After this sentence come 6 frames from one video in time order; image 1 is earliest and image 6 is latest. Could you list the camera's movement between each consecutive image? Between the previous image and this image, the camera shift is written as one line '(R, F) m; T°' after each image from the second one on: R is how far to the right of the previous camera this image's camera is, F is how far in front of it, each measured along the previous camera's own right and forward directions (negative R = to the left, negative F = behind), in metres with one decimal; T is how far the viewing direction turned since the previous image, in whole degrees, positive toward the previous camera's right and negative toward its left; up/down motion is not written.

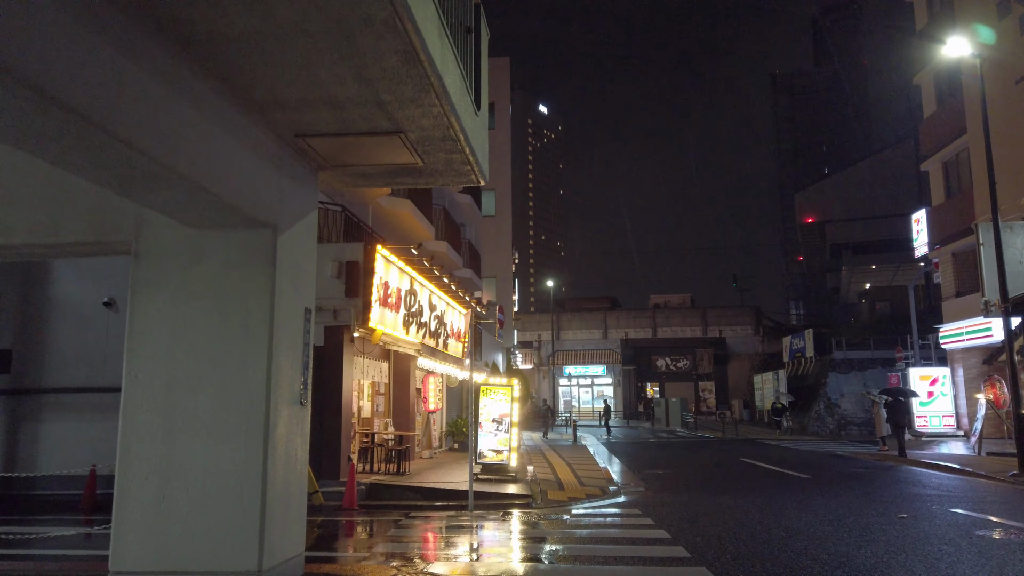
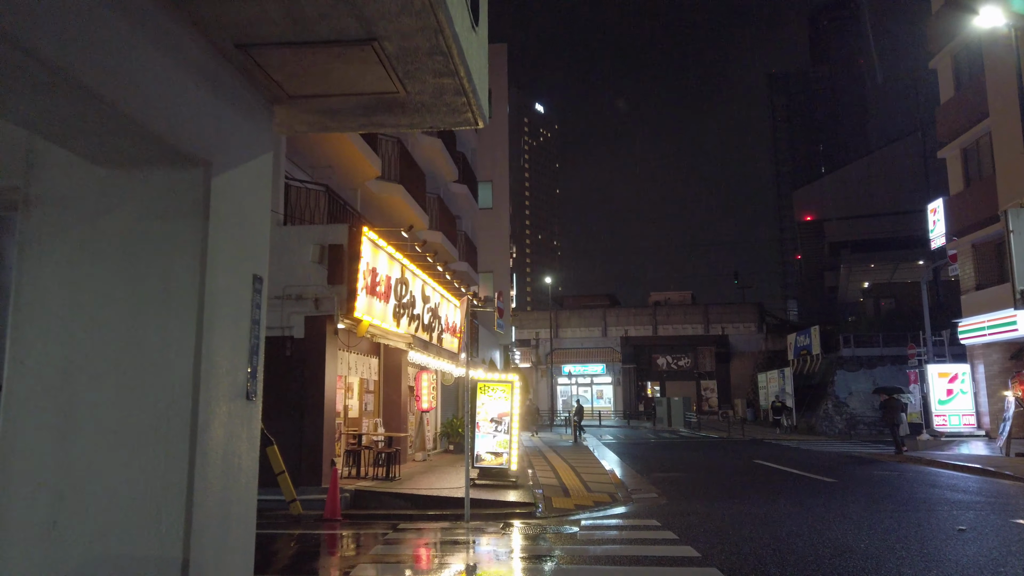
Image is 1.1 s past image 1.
(-0.1, +1.2) m; 0°
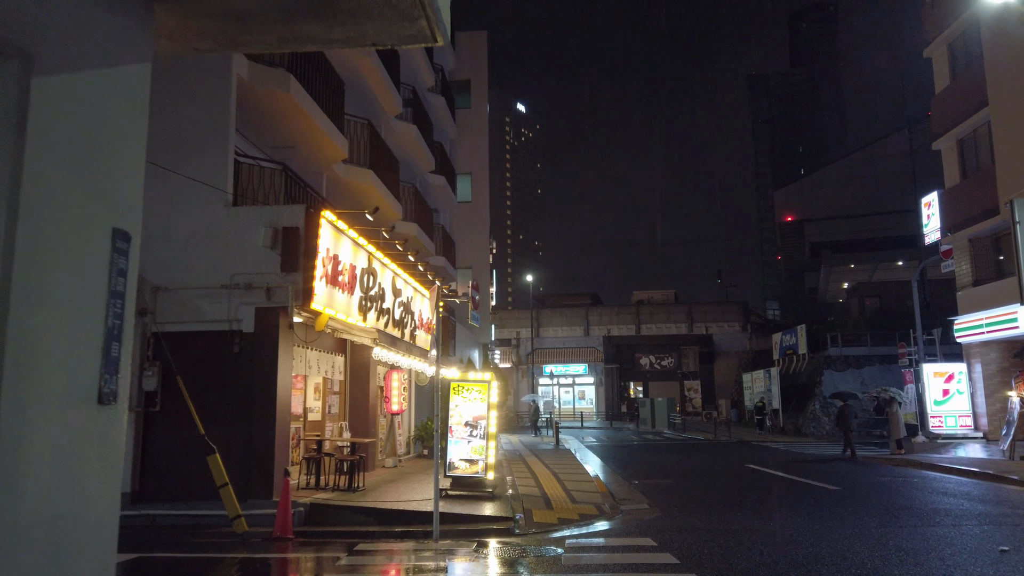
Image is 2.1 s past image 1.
(+0.1, +1.2) m; +1°
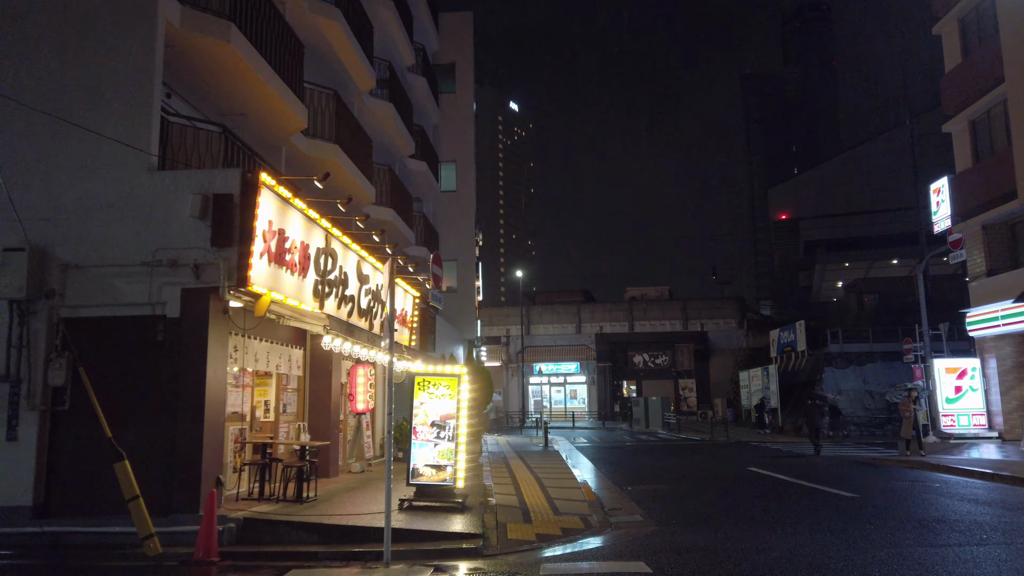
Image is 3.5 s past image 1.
(+0.3, +1.5) m; 0°
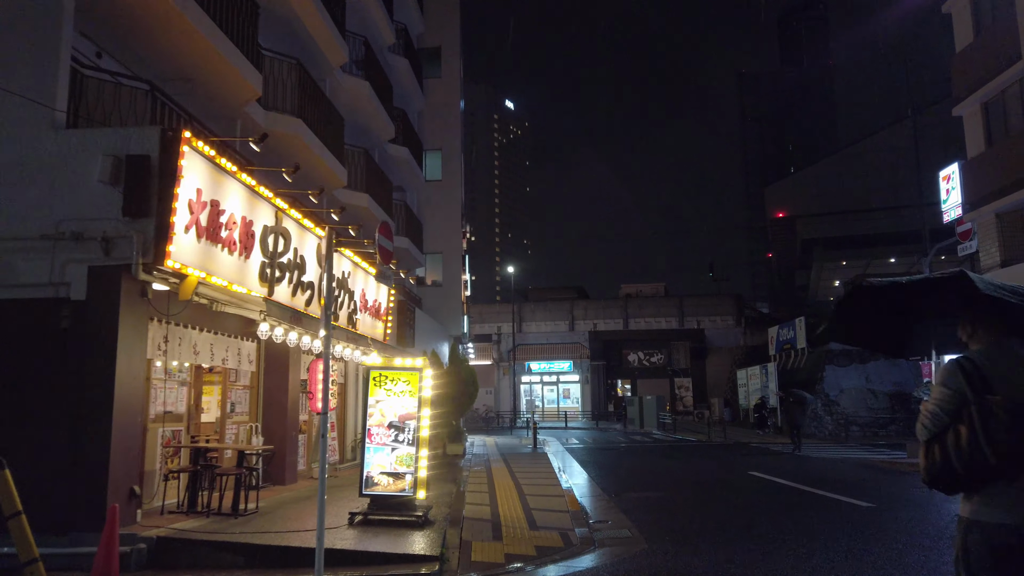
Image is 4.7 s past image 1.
(+0.3, +1.3) m; 0°
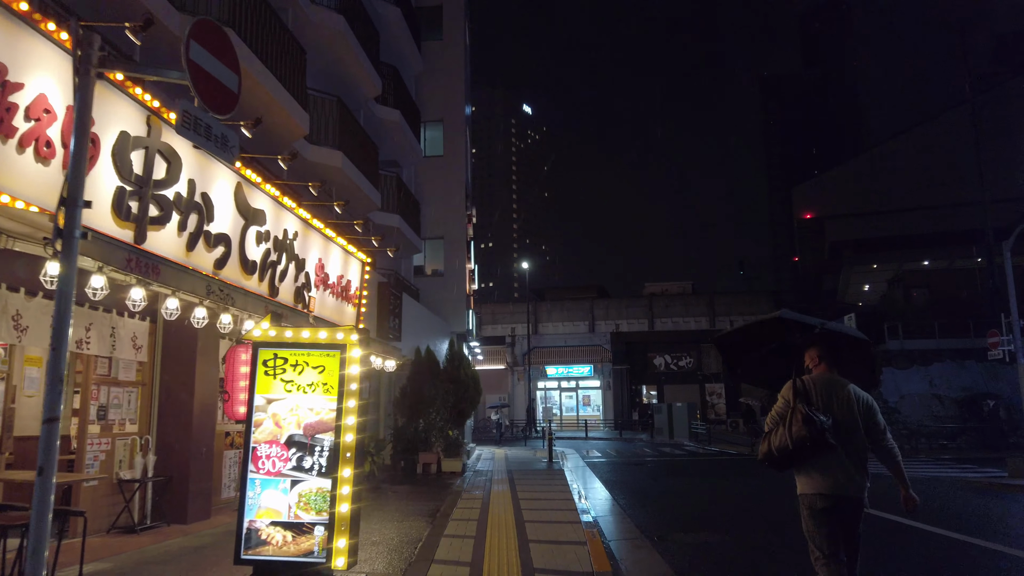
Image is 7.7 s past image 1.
(+0.2, +3.6) m; -1°
